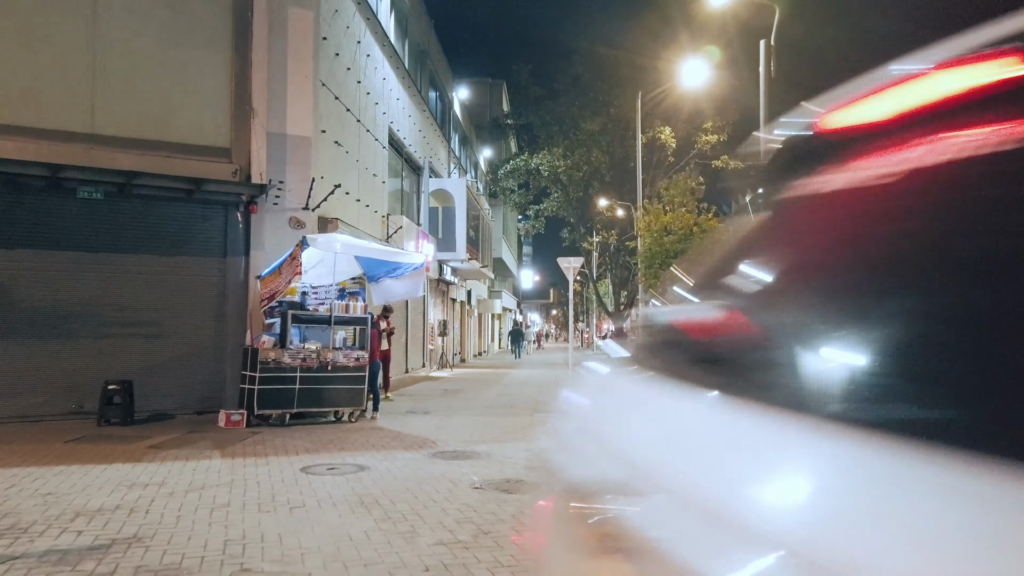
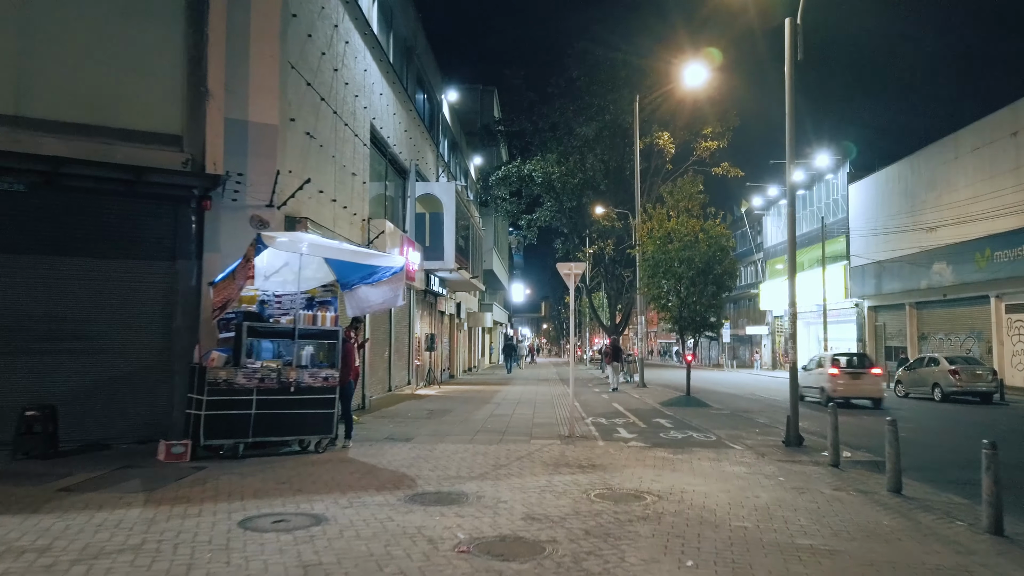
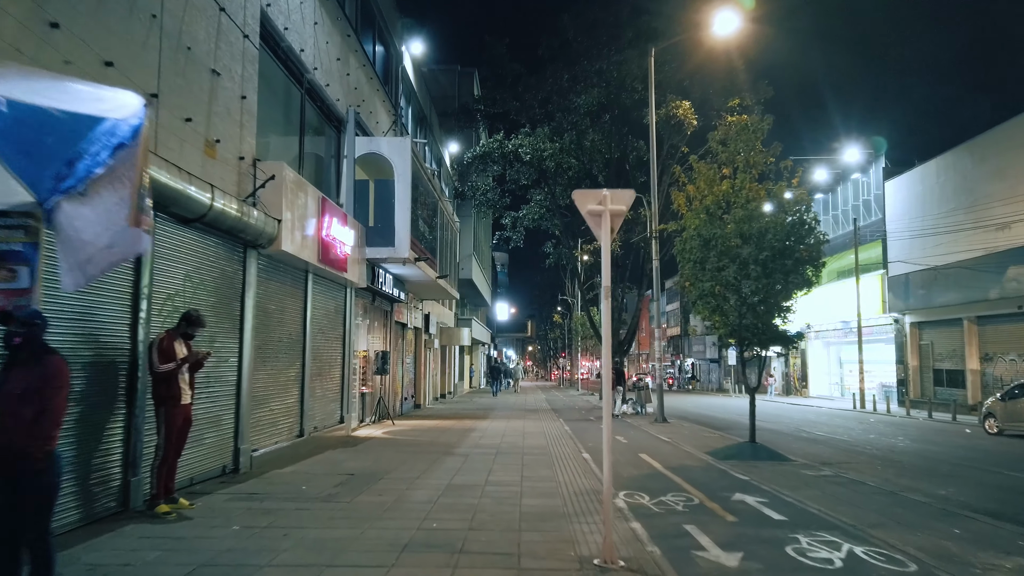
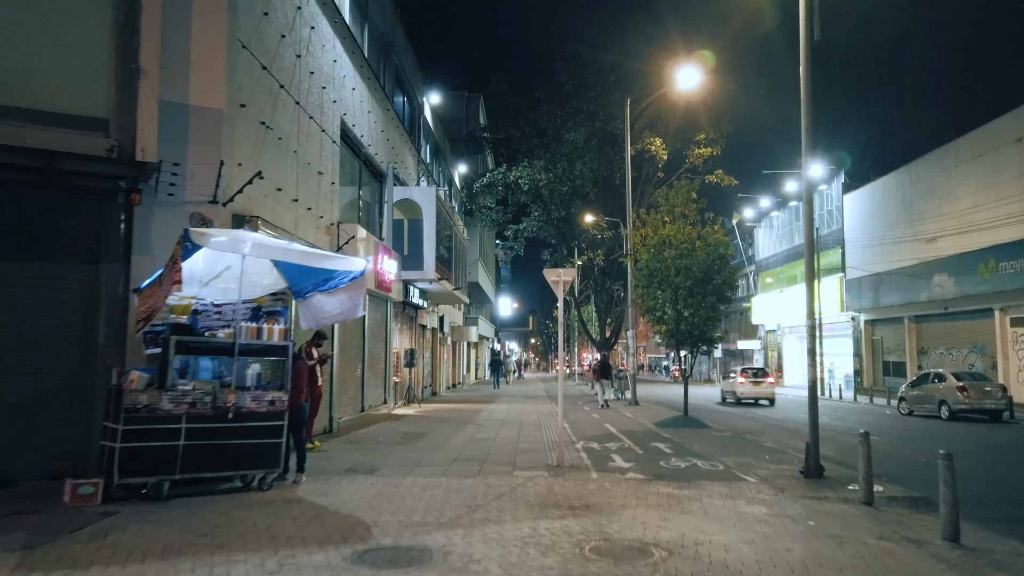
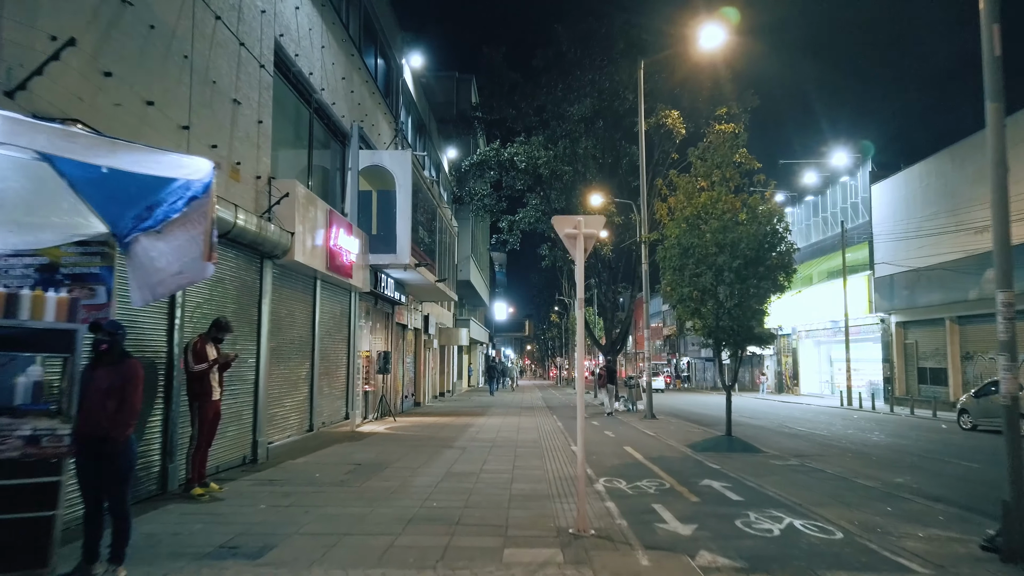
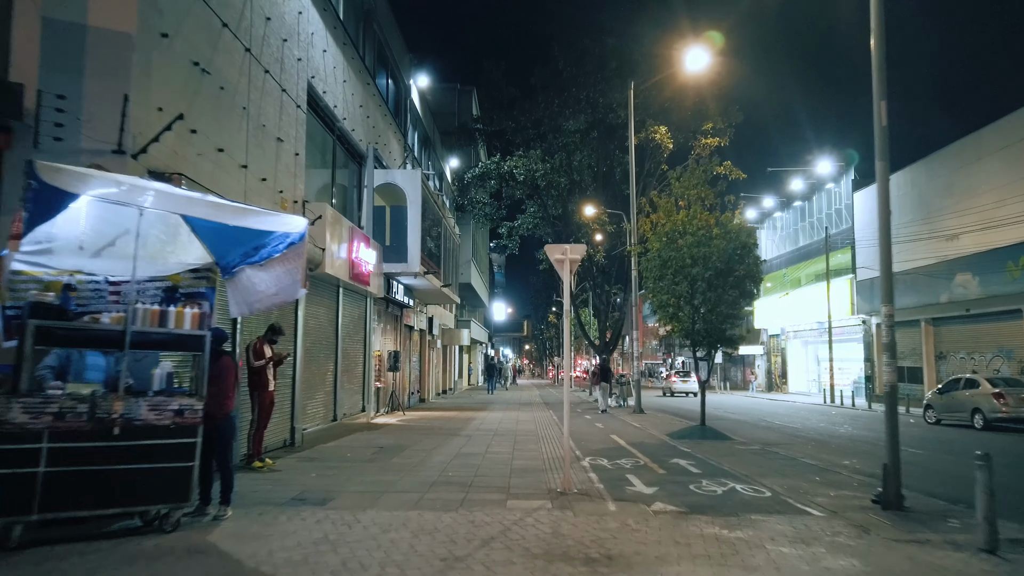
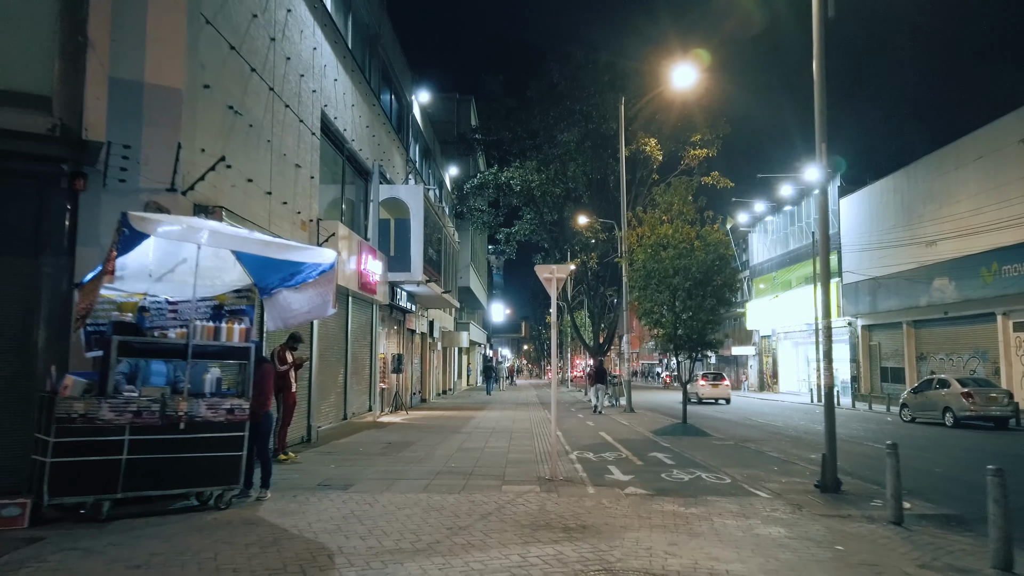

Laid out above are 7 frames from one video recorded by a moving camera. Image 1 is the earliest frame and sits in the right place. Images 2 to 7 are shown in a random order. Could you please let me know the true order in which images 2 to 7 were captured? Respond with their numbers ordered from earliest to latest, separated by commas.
2, 4, 7, 6, 5, 3
